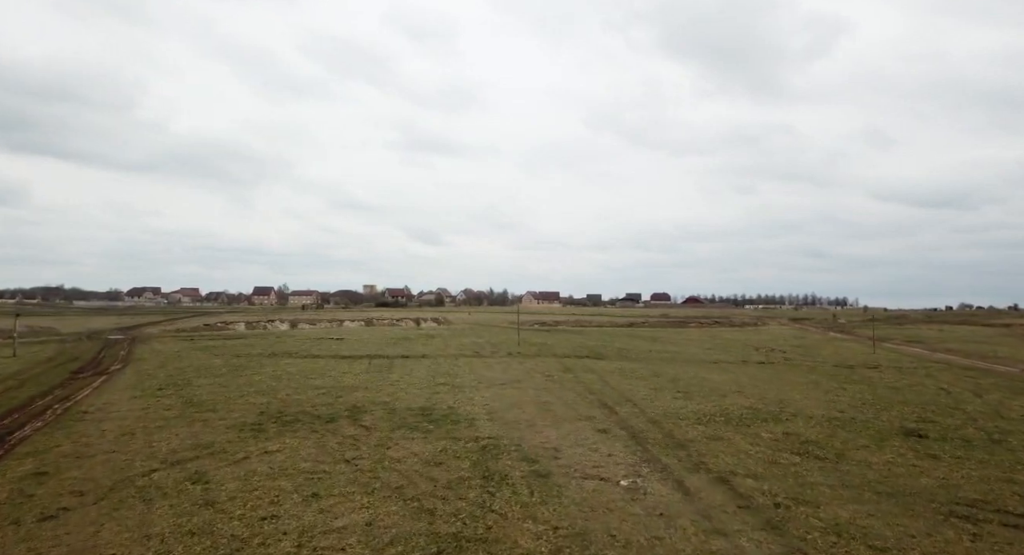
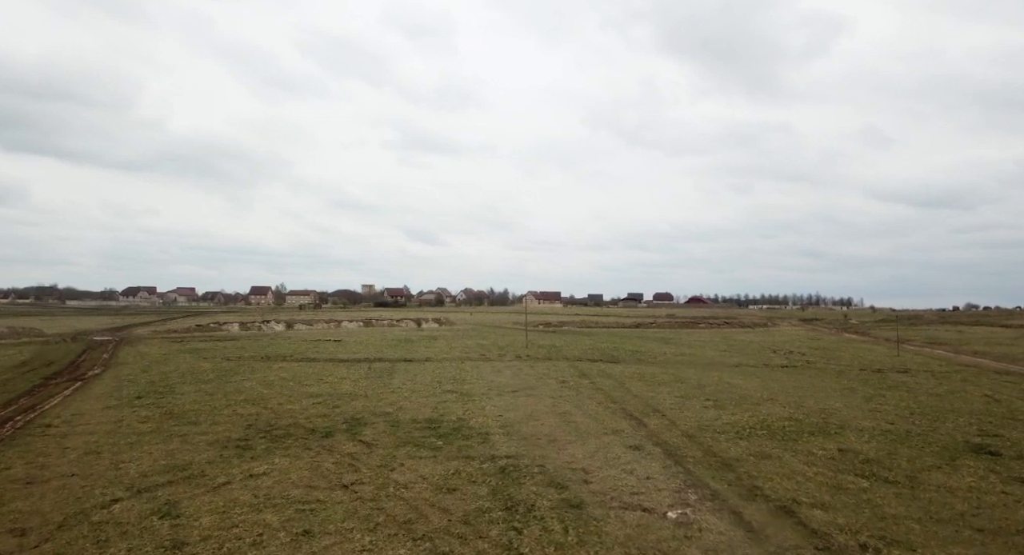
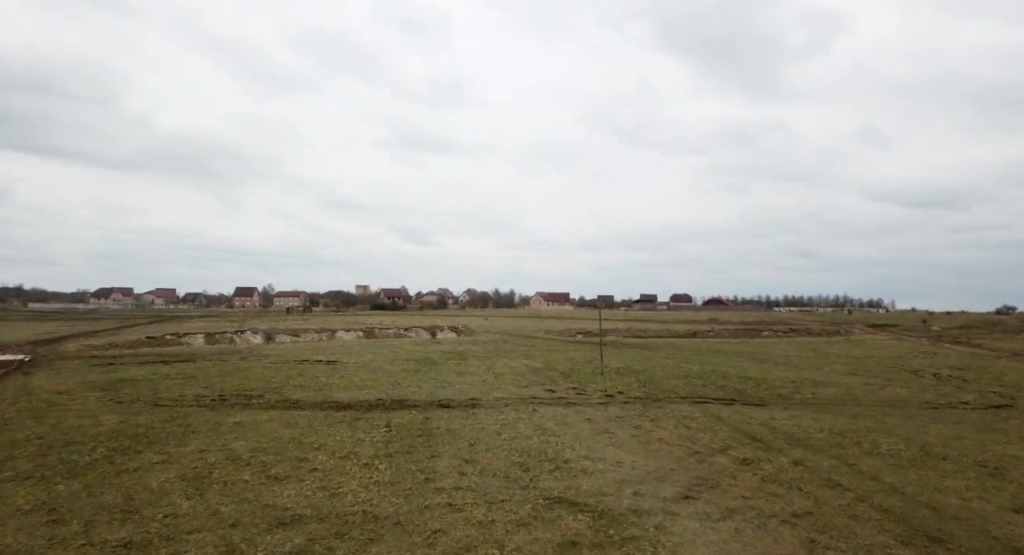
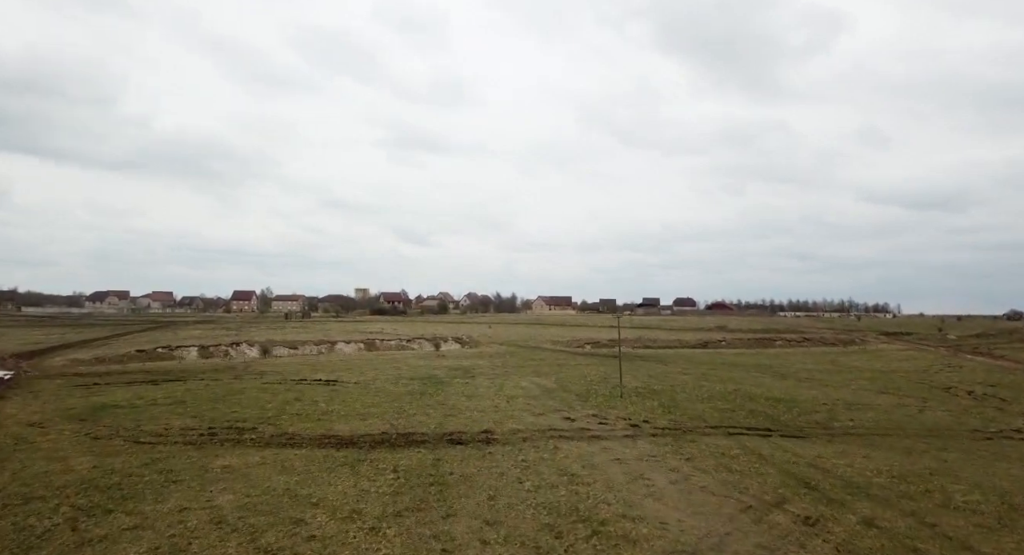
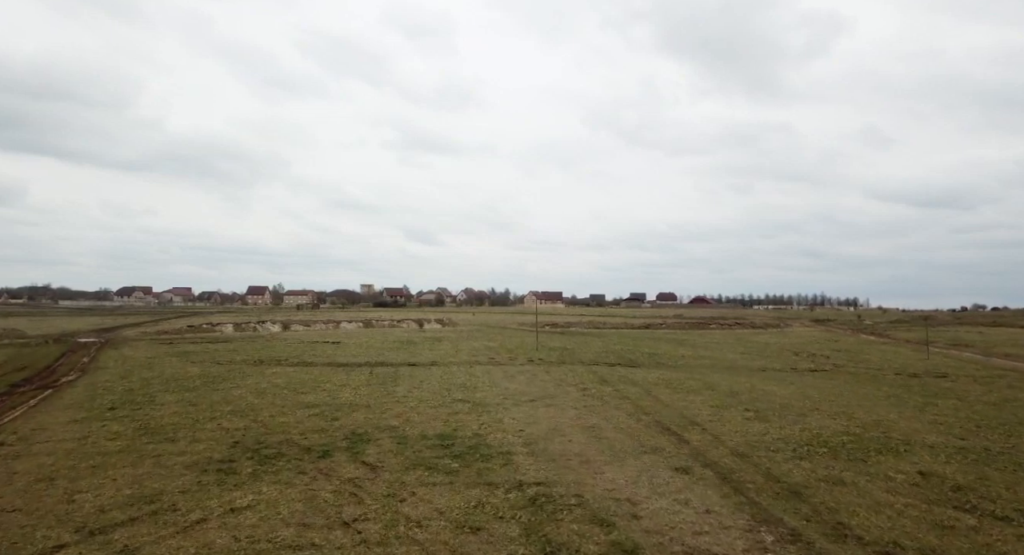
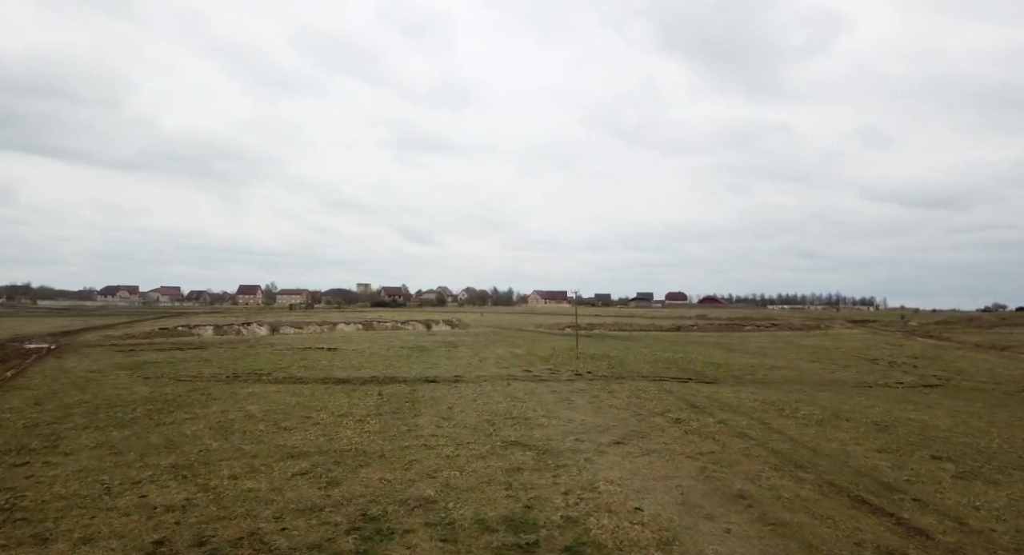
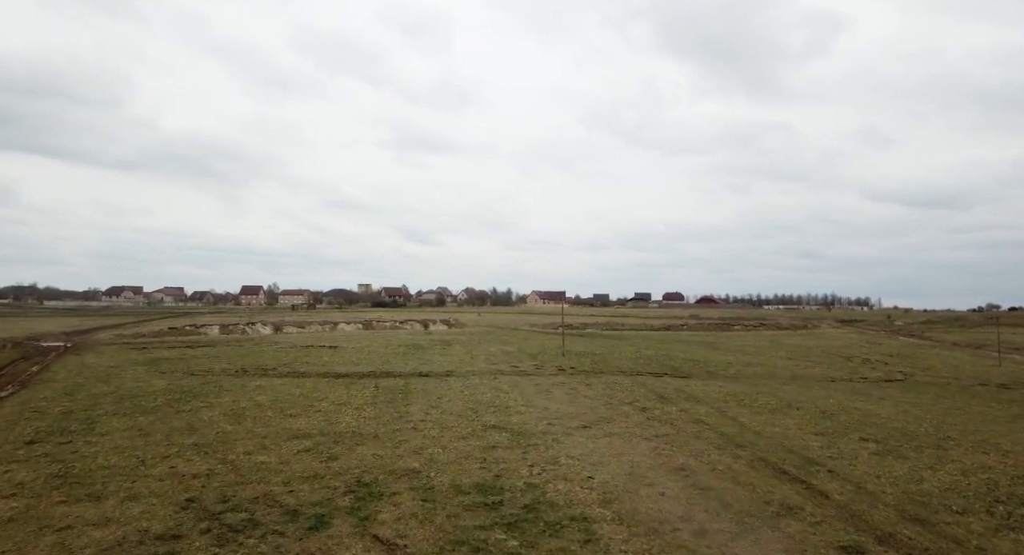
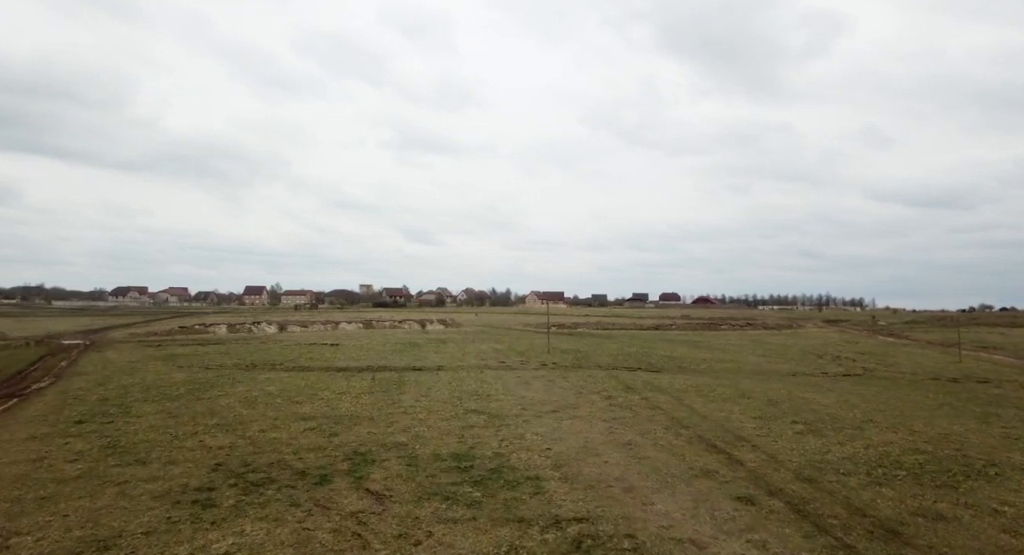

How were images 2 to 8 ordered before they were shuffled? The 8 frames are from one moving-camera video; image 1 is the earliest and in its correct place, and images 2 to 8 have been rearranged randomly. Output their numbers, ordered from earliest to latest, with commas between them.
2, 5, 8, 7, 6, 3, 4
